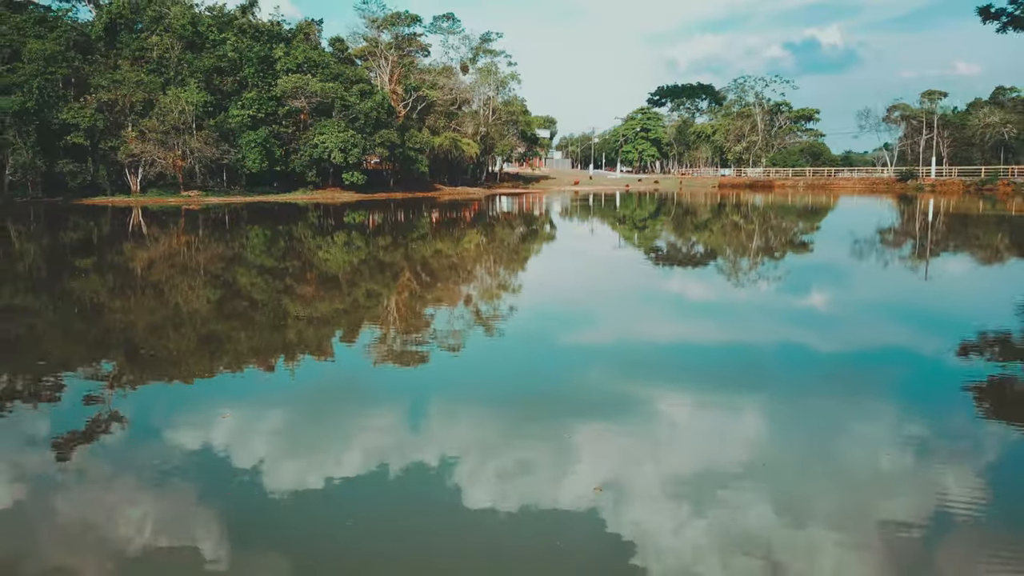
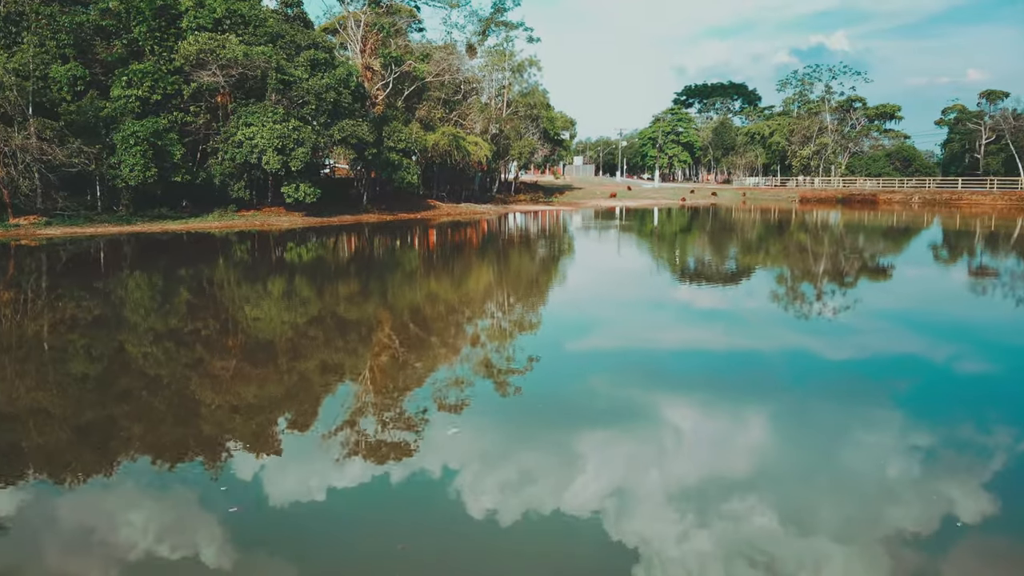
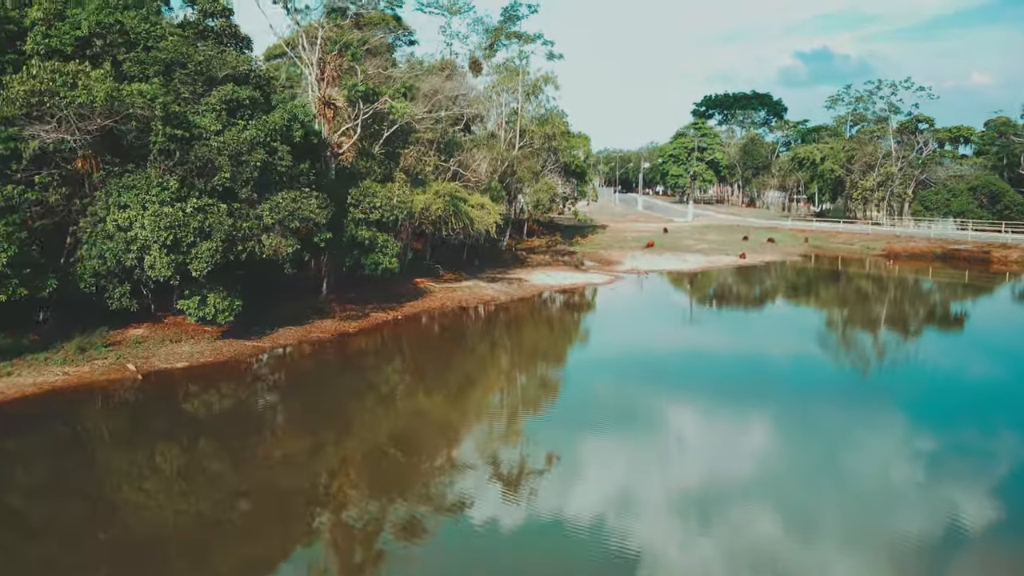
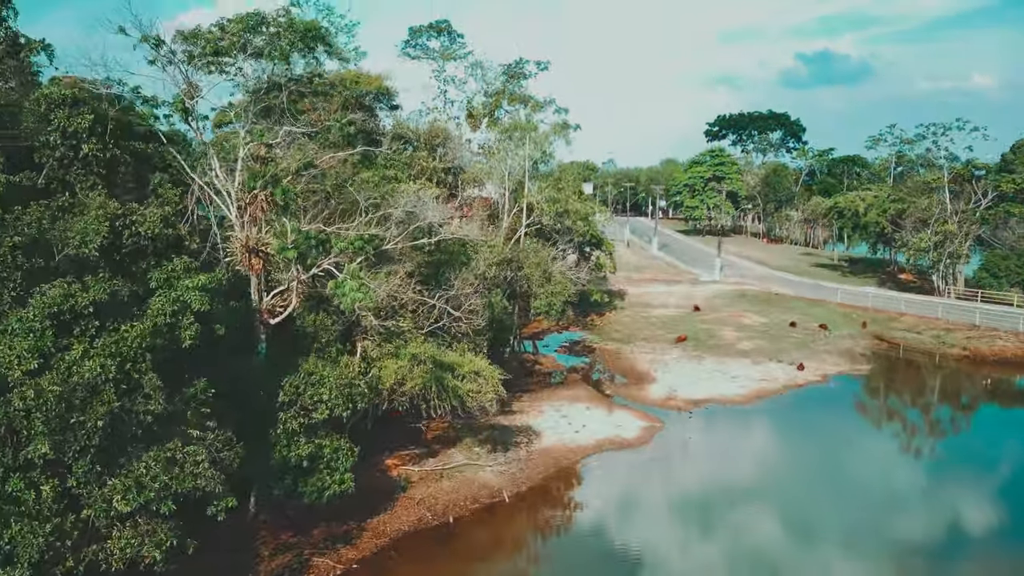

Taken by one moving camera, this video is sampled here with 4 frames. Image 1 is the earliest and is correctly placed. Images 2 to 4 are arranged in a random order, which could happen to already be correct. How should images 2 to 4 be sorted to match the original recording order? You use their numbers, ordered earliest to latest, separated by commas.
2, 3, 4
